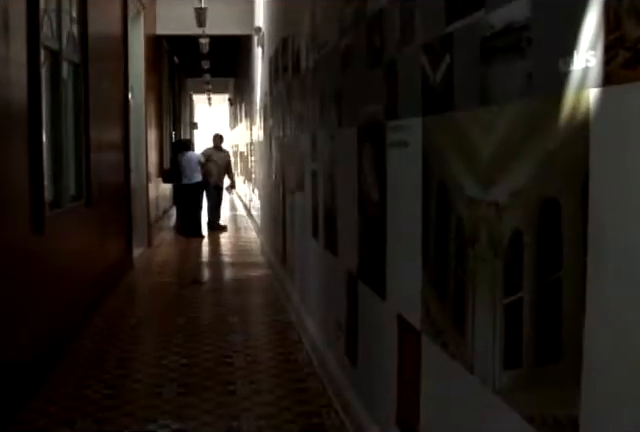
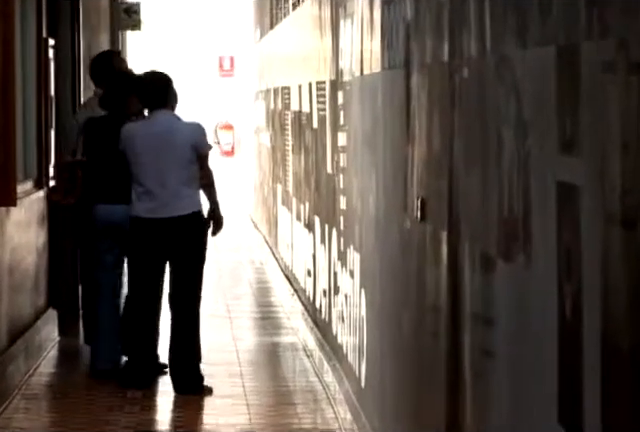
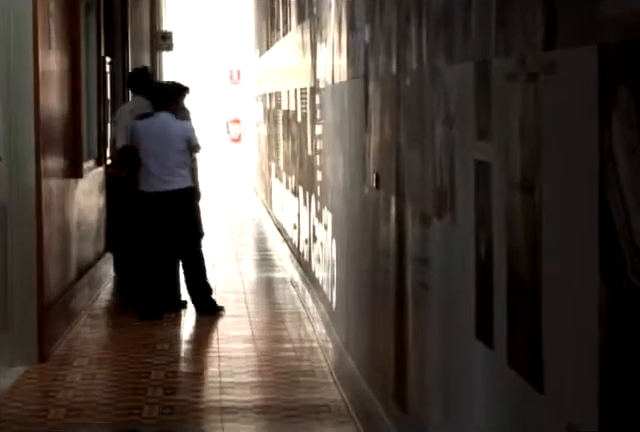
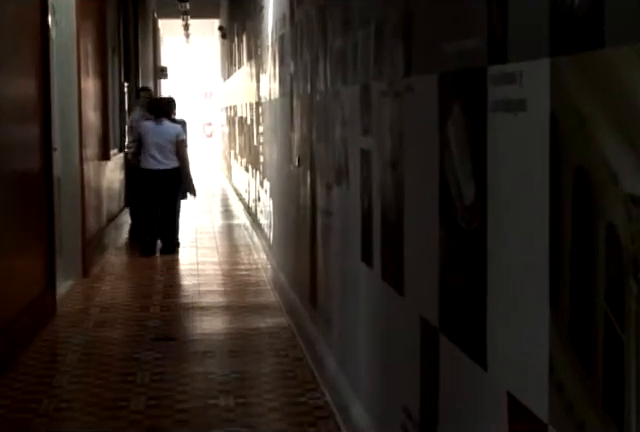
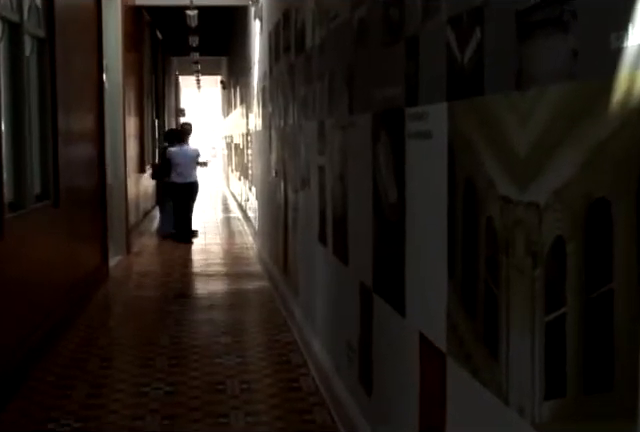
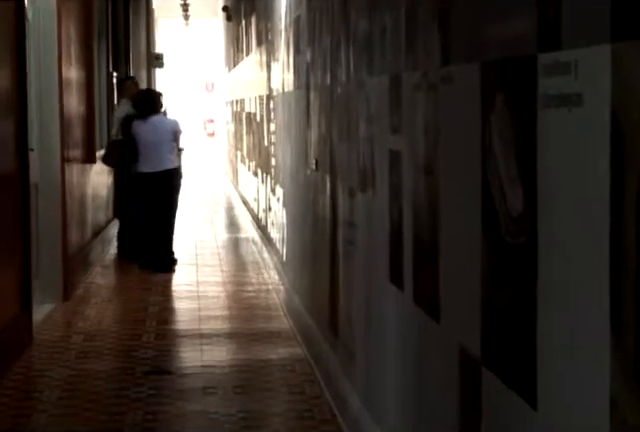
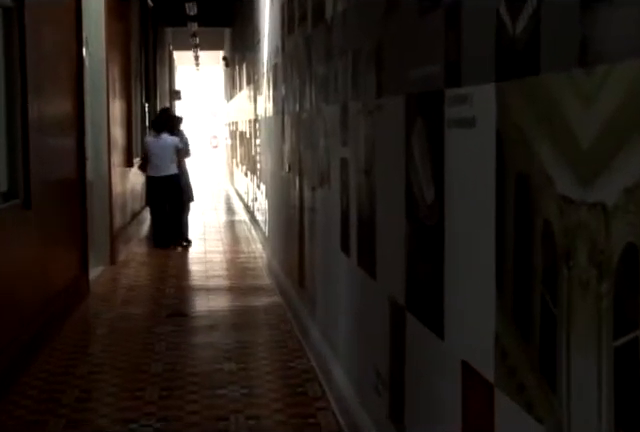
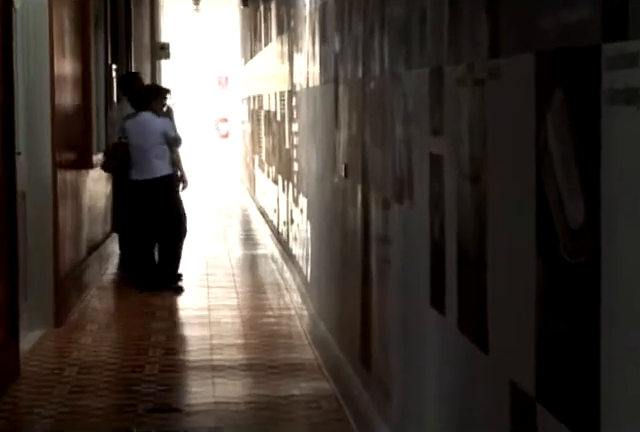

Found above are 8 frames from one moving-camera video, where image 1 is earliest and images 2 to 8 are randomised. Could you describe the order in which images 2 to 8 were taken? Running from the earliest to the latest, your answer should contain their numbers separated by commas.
5, 7, 4, 6, 8, 3, 2
